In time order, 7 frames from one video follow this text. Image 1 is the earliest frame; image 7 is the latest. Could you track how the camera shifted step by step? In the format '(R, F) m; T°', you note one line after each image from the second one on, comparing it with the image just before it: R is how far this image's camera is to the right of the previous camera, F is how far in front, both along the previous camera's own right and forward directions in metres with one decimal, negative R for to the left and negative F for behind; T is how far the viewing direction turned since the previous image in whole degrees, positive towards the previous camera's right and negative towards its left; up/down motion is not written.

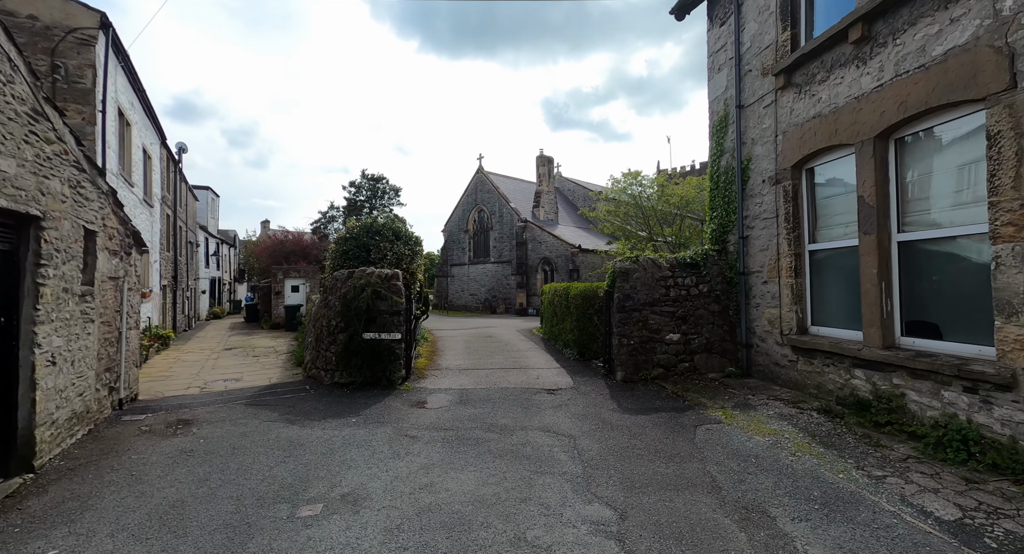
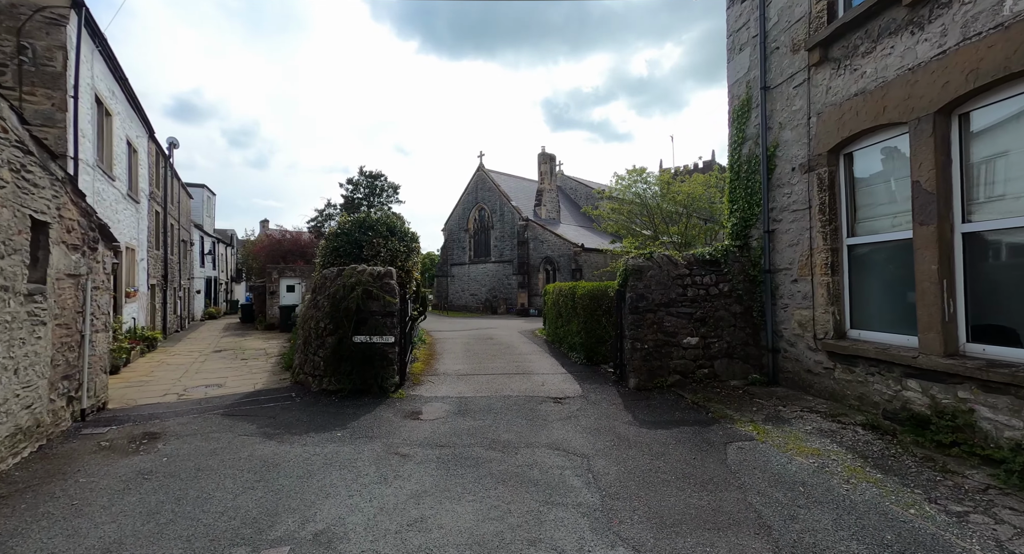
(0.0, +0.6) m; 0°
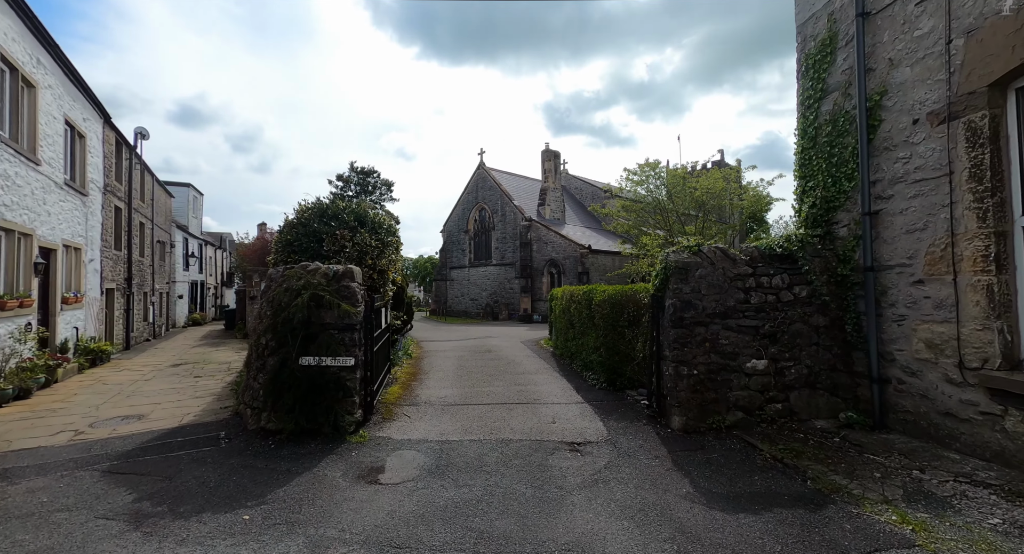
(0.0, +1.9) m; 0°
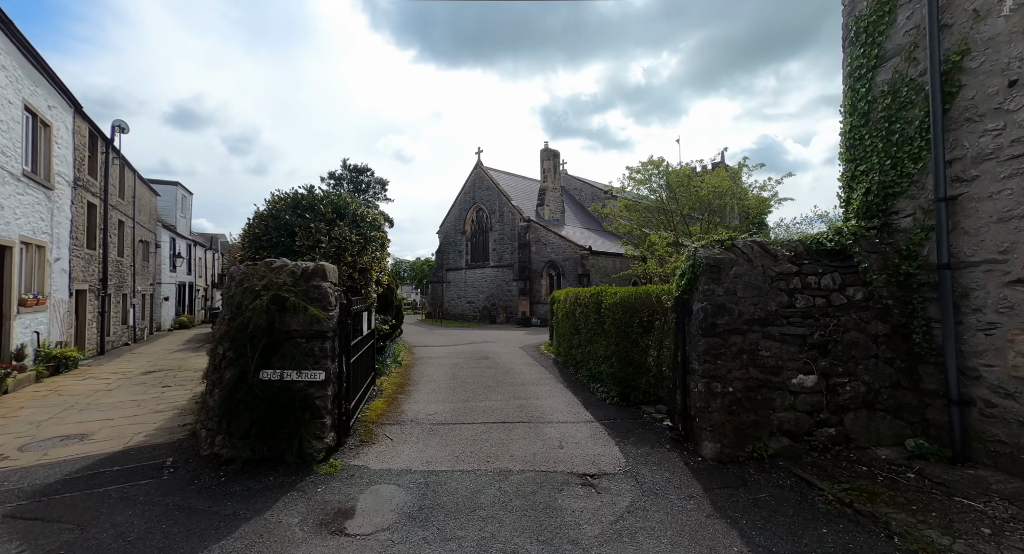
(0.0, +0.9) m; 0°
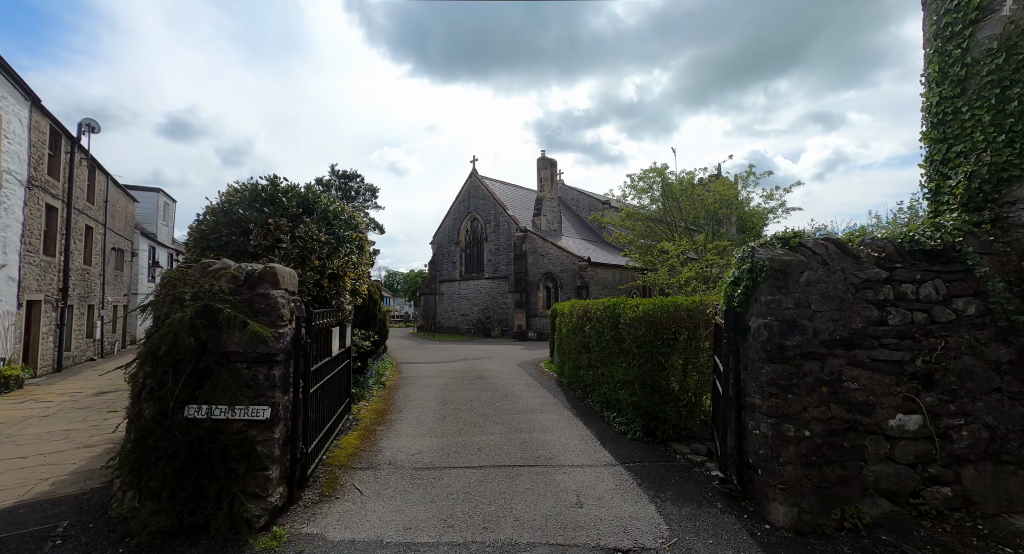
(-0.1, +1.1) m; +1°
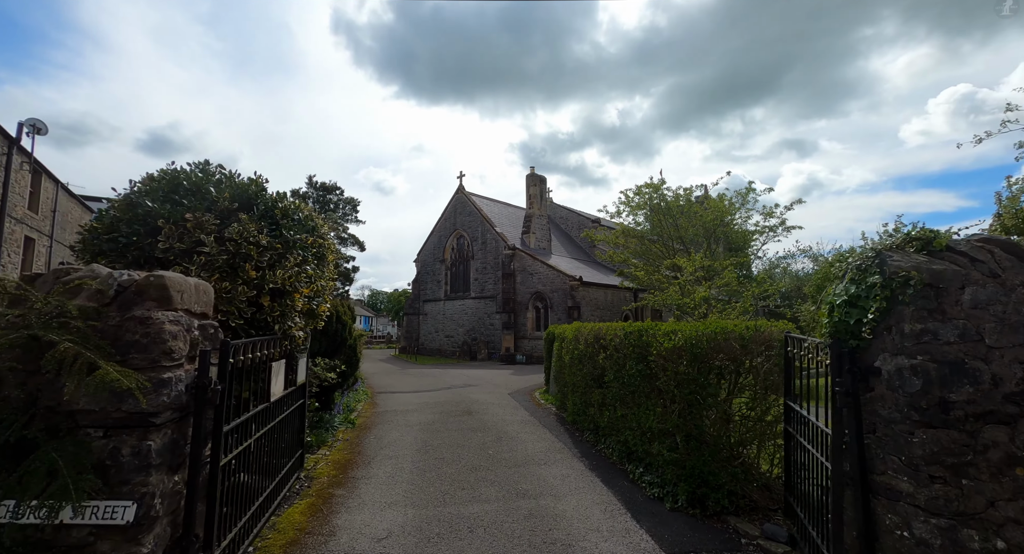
(-0.2, +1.3) m; +2°
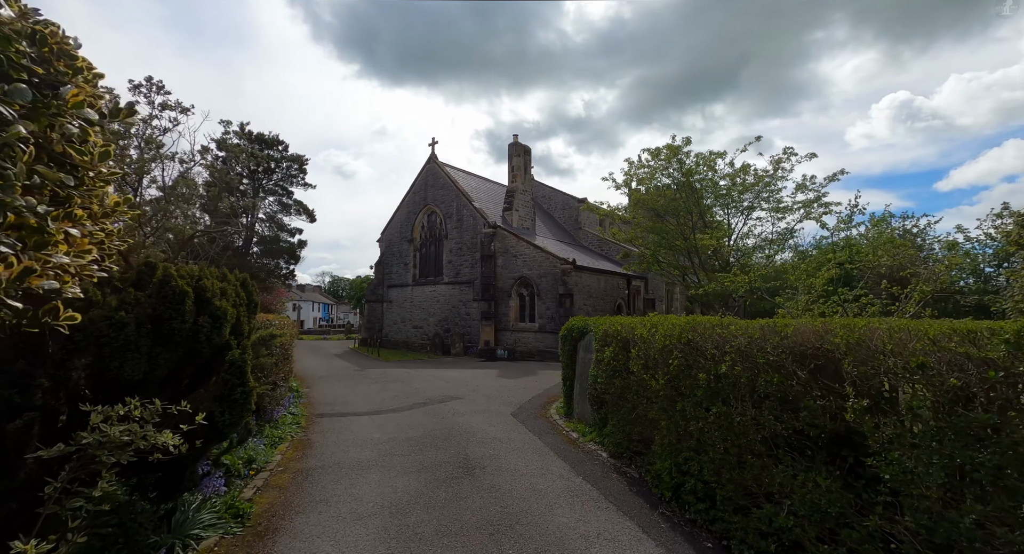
(-0.8, +3.8) m; +4°
